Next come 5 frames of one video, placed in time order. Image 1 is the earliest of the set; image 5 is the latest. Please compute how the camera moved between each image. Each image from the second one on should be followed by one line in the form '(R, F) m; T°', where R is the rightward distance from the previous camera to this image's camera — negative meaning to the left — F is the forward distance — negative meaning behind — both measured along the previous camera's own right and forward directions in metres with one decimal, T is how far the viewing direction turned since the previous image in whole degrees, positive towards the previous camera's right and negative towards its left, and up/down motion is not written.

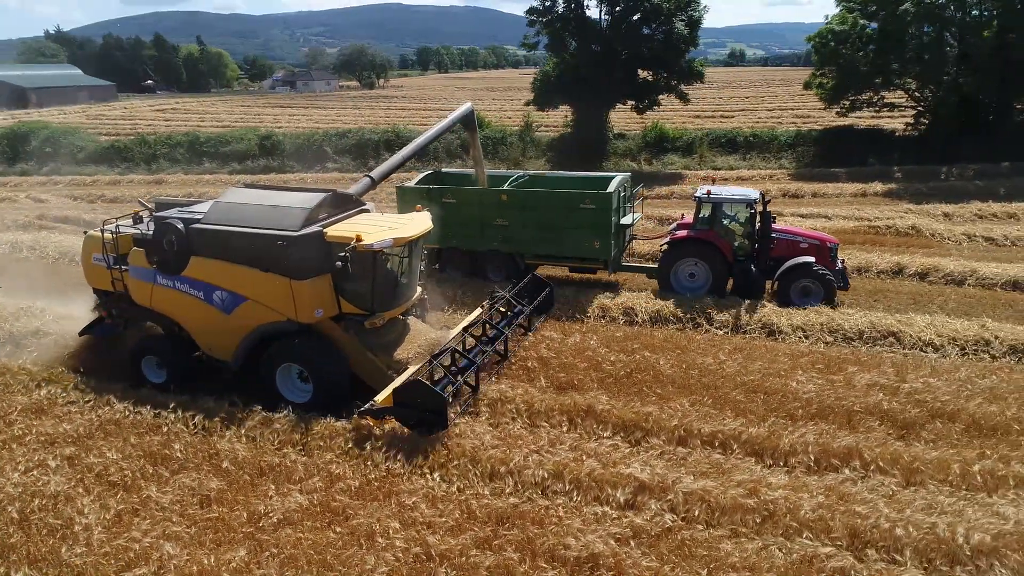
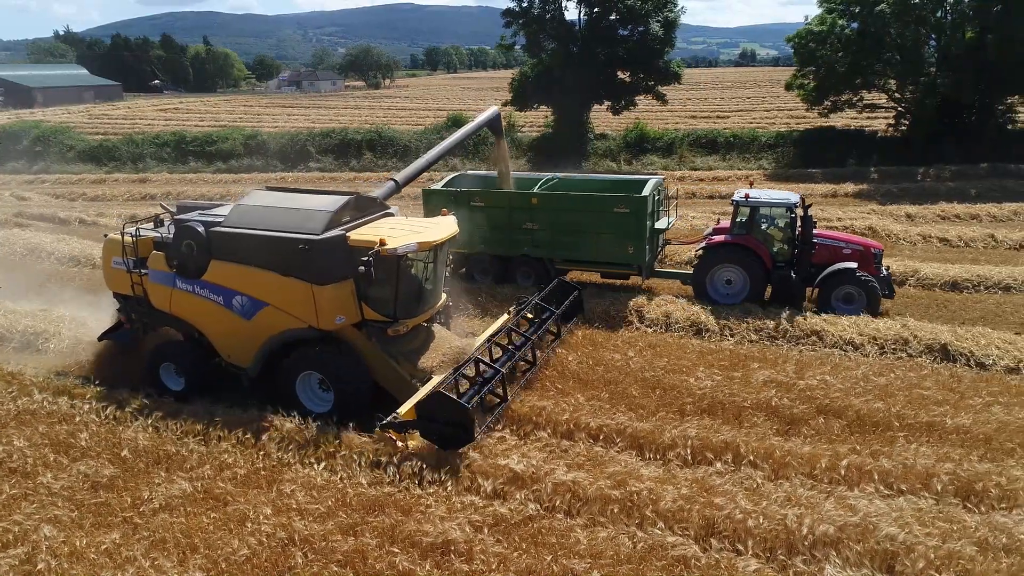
(+1.2, -0.2) m; -1°
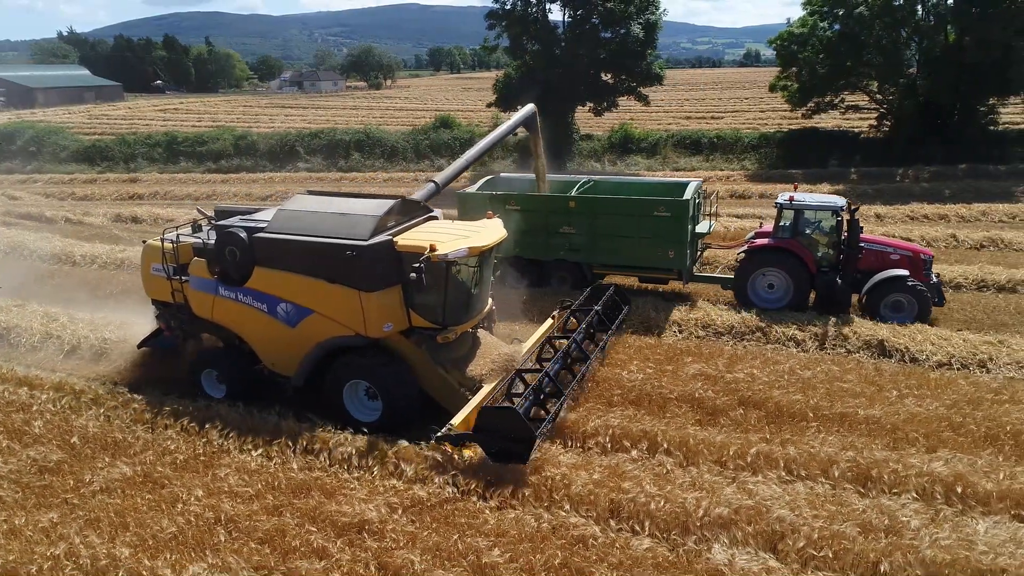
(+0.8, -0.3) m; 0°
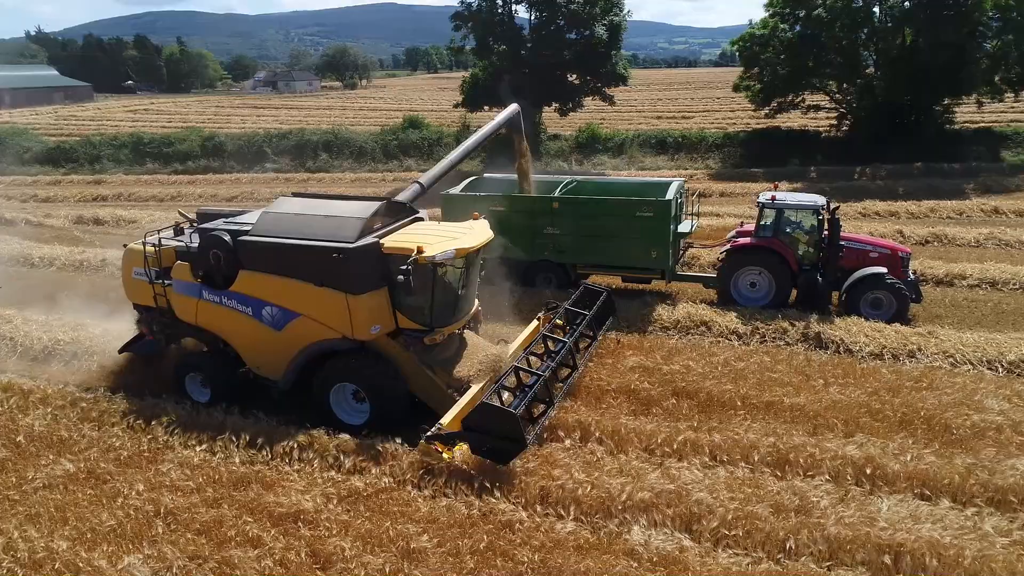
(+0.4, -0.2) m; +2°
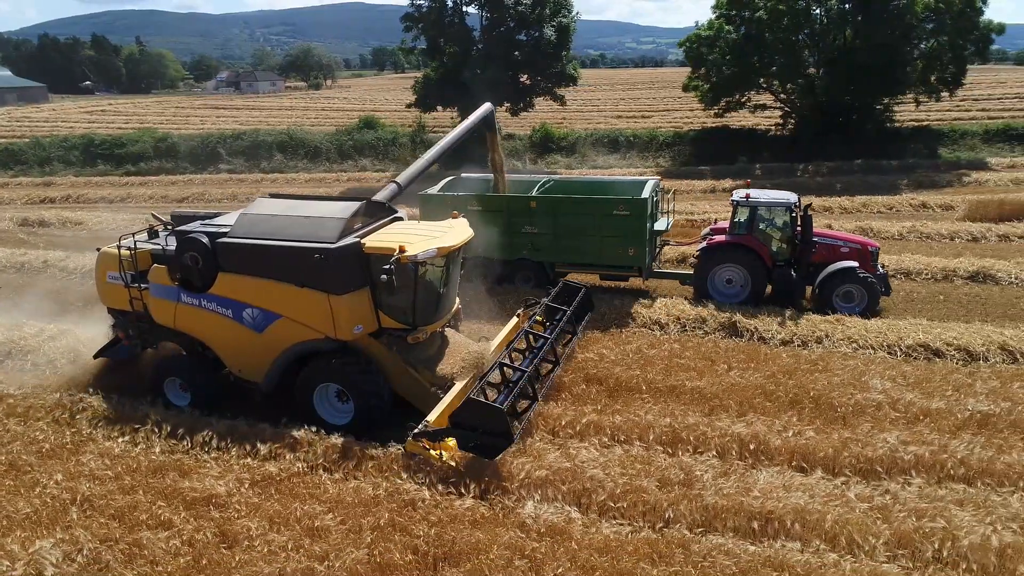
(+0.6, -0.4) m; +2°
